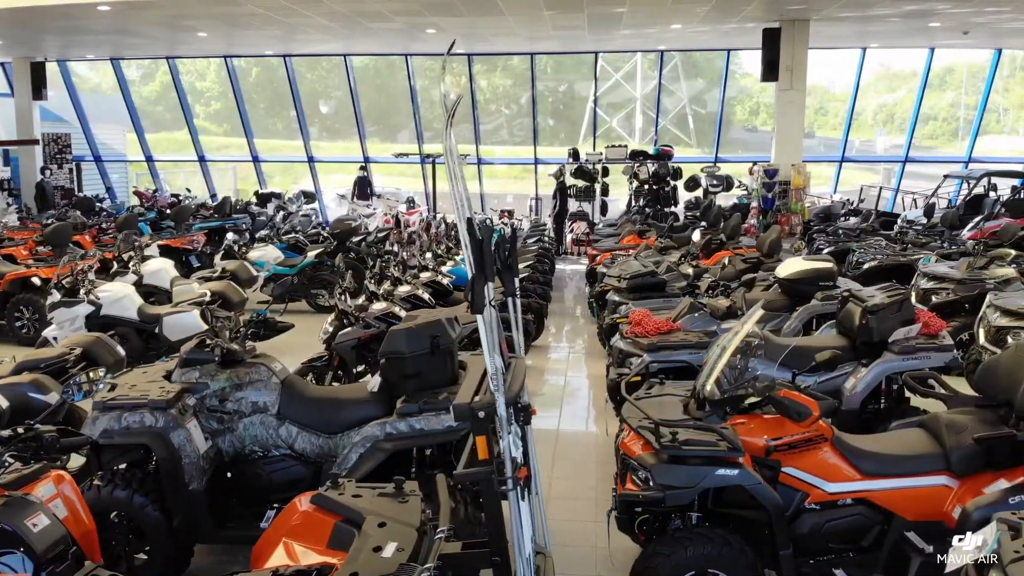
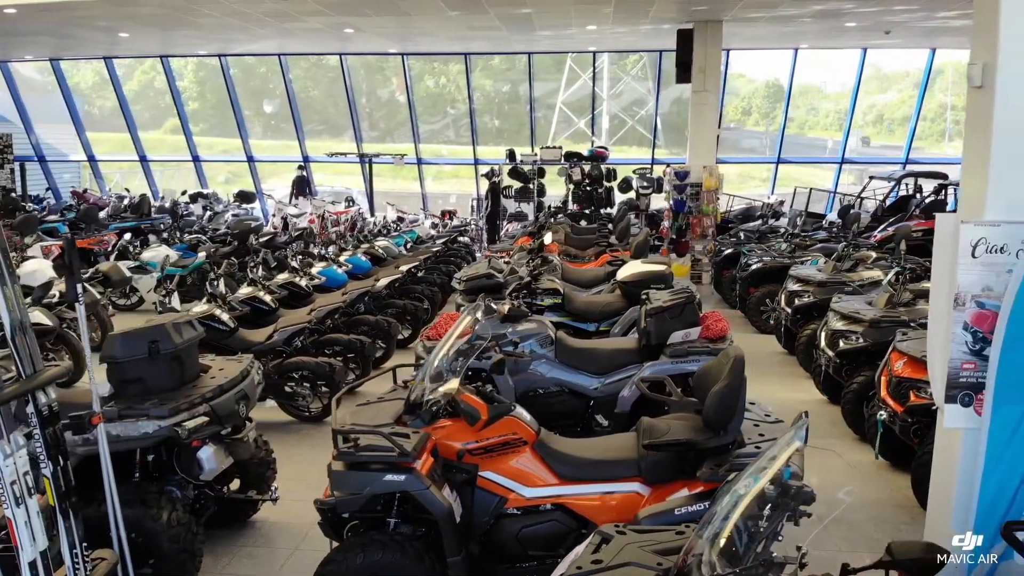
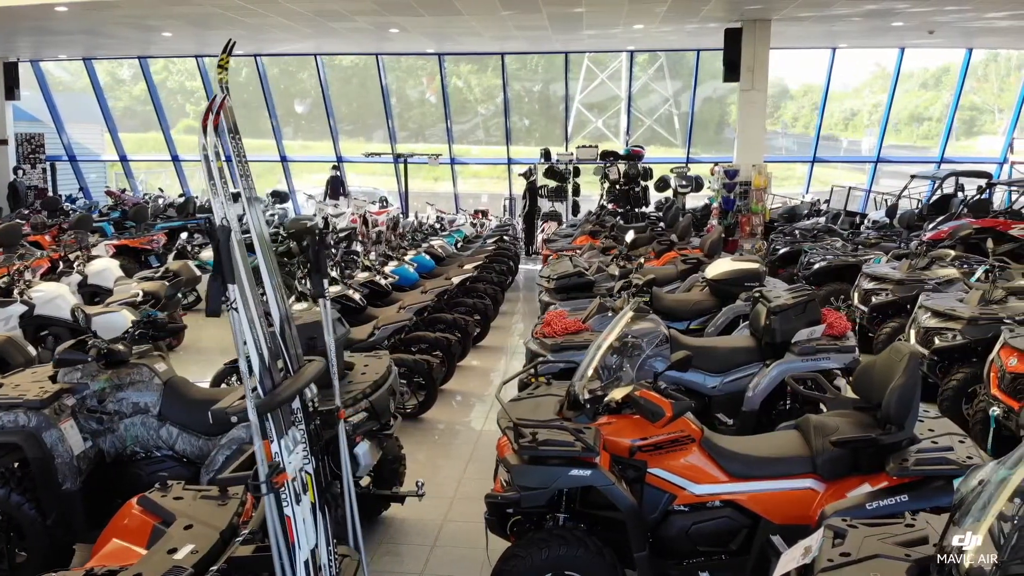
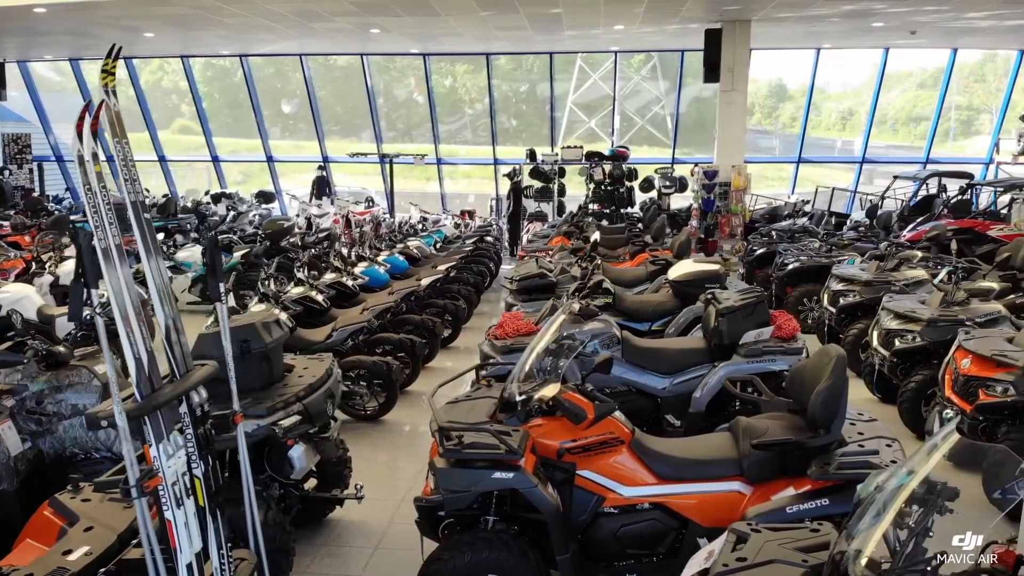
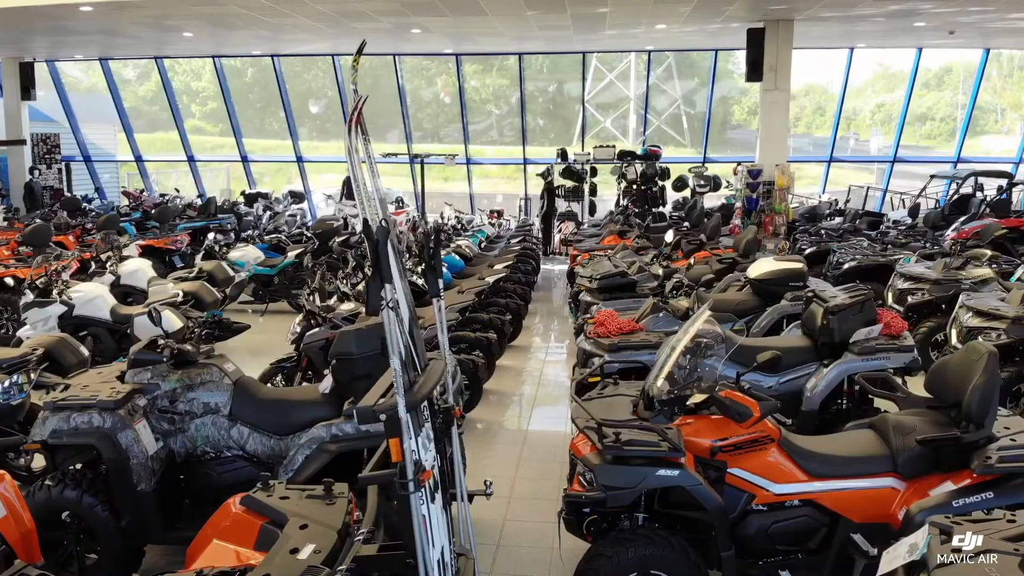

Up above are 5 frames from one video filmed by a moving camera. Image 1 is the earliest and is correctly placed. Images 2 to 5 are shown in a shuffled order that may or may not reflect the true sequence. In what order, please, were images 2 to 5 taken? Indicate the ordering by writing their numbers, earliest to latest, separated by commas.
5, 3, 4, 2
